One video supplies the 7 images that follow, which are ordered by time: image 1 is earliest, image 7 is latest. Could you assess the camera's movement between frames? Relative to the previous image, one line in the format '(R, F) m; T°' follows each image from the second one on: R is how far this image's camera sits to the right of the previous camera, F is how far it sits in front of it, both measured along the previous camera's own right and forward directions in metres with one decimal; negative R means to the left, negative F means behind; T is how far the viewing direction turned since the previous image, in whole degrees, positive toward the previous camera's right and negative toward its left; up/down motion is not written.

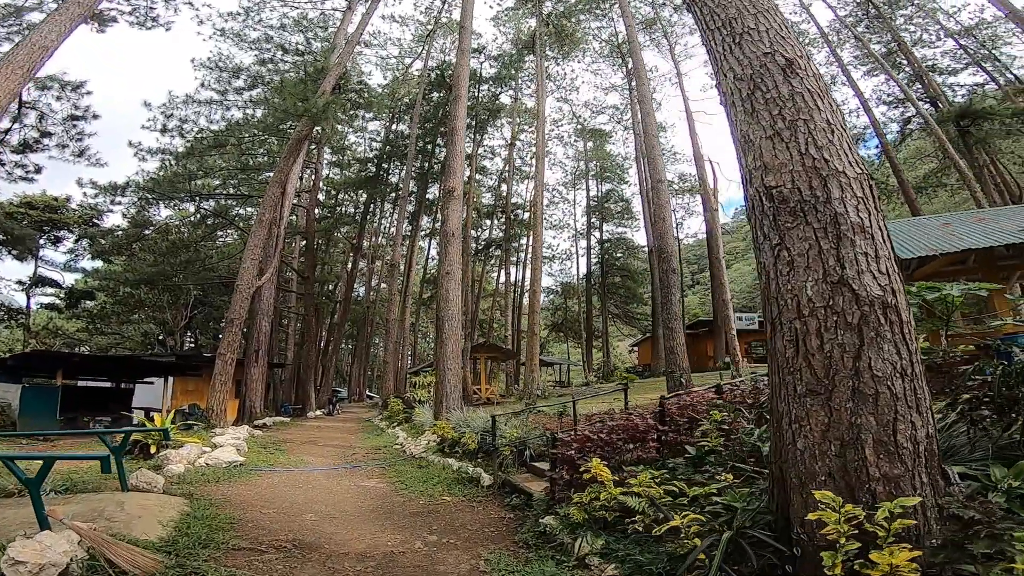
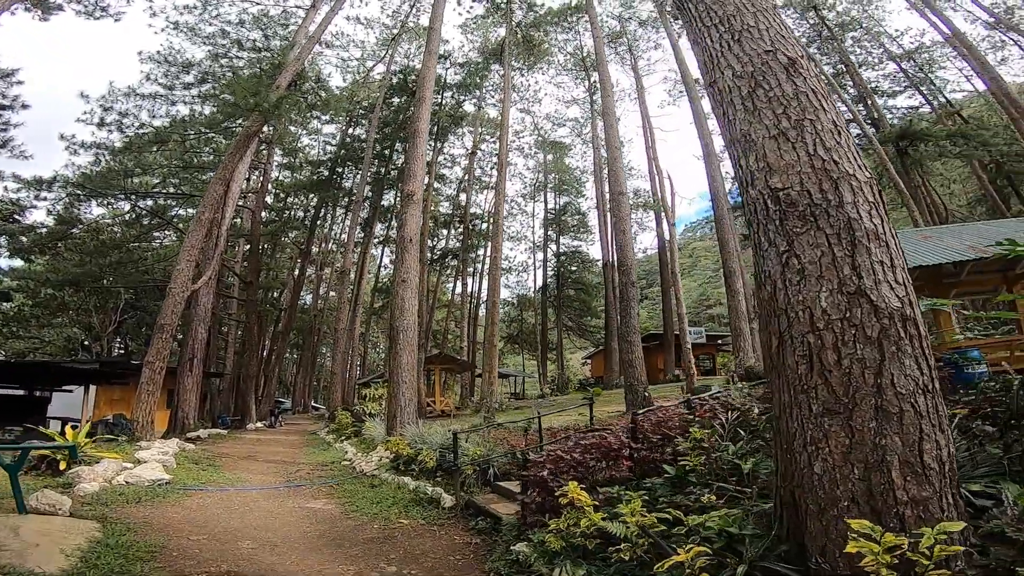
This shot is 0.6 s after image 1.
(-0.1, +0.3) m; +5°
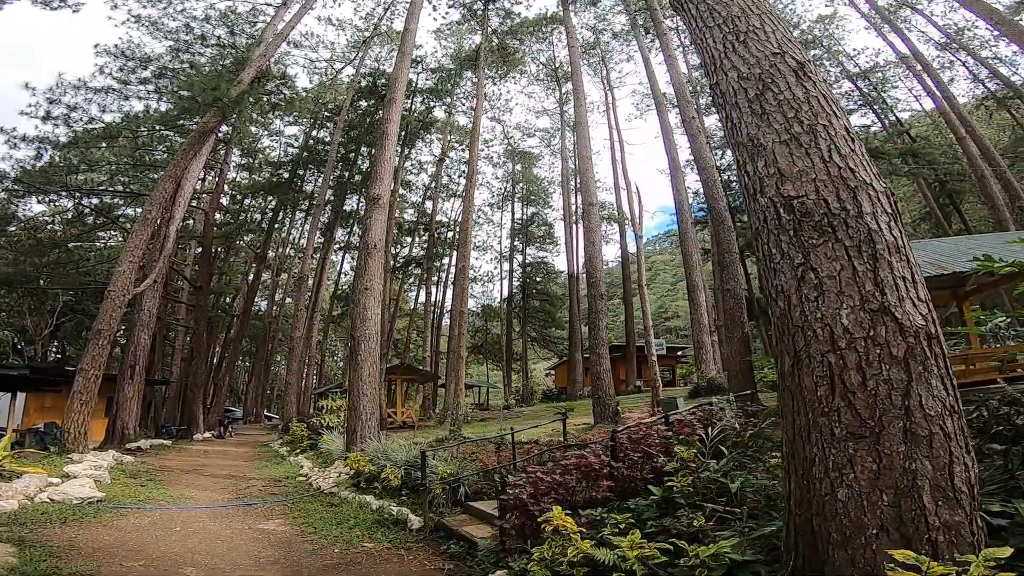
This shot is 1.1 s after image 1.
(-0.1, +0.2) m; +4°
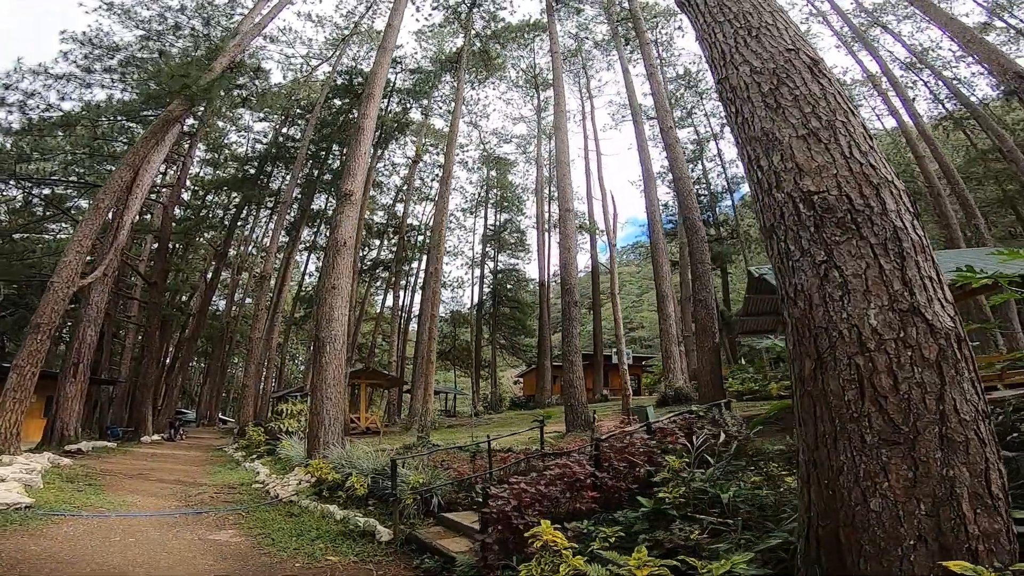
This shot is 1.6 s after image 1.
(-0.1, +0.2) m; +4°
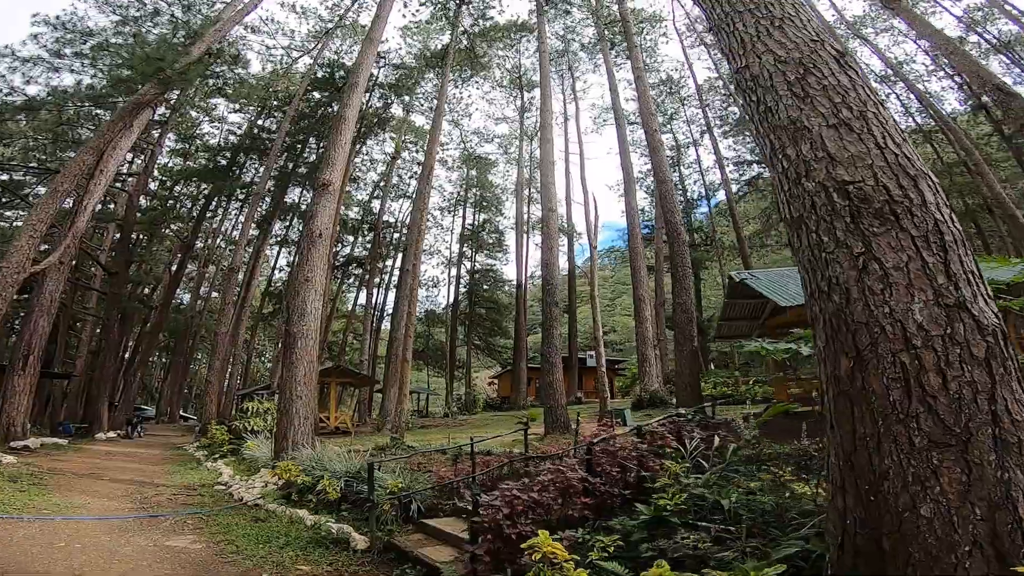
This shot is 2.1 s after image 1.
(-0.1, +0.2) m; +3°
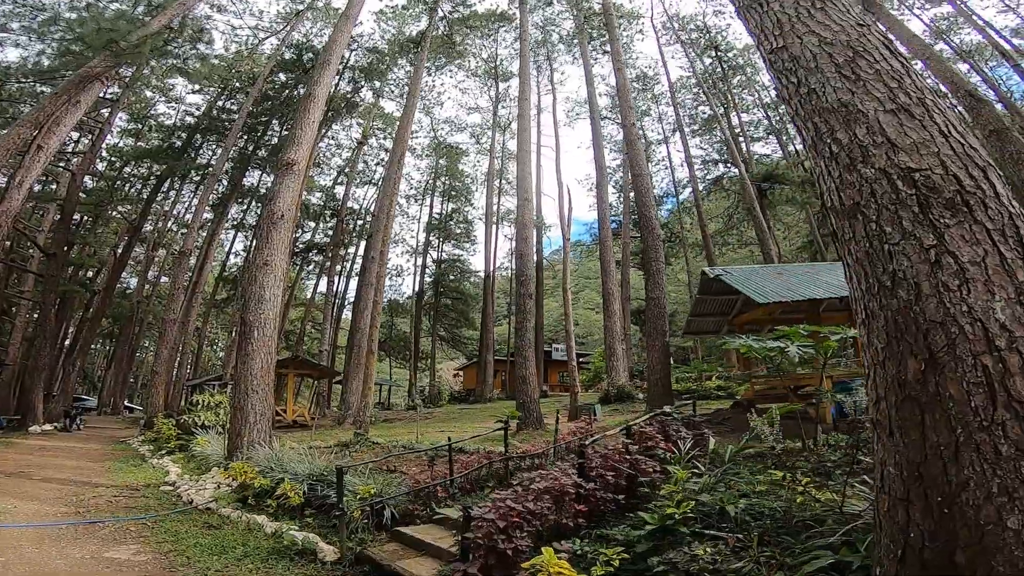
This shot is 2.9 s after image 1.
(-0.2, +0.3) m; +4°
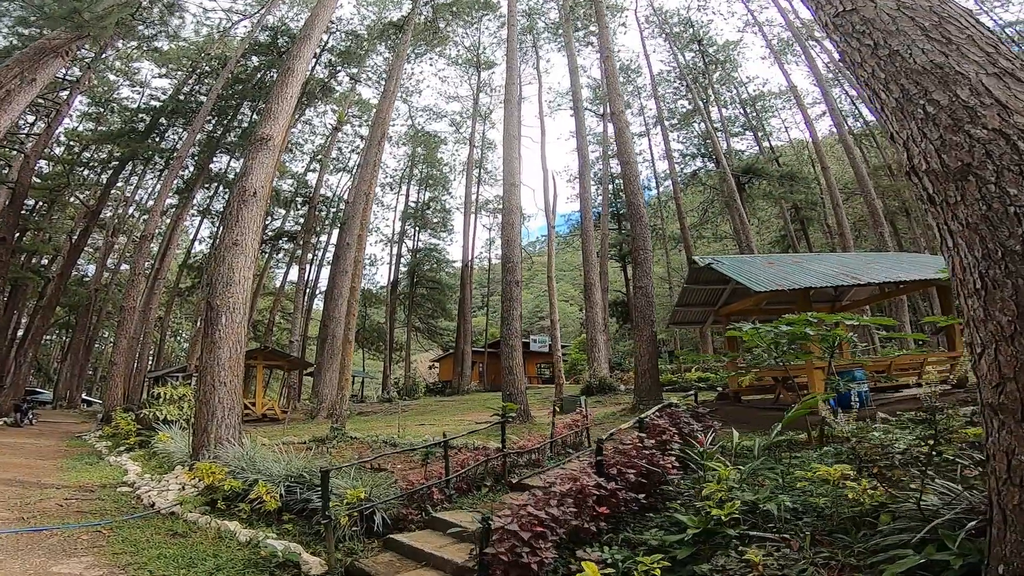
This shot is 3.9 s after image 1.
(-0.2, +0.4) m; +3°
